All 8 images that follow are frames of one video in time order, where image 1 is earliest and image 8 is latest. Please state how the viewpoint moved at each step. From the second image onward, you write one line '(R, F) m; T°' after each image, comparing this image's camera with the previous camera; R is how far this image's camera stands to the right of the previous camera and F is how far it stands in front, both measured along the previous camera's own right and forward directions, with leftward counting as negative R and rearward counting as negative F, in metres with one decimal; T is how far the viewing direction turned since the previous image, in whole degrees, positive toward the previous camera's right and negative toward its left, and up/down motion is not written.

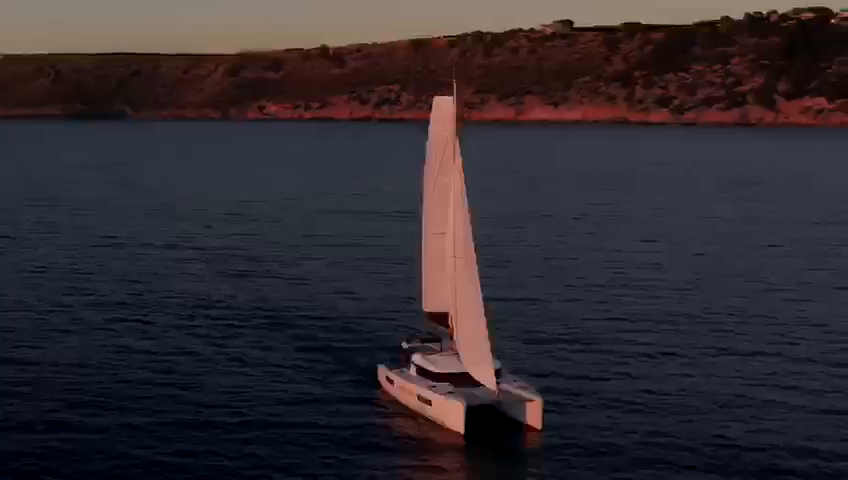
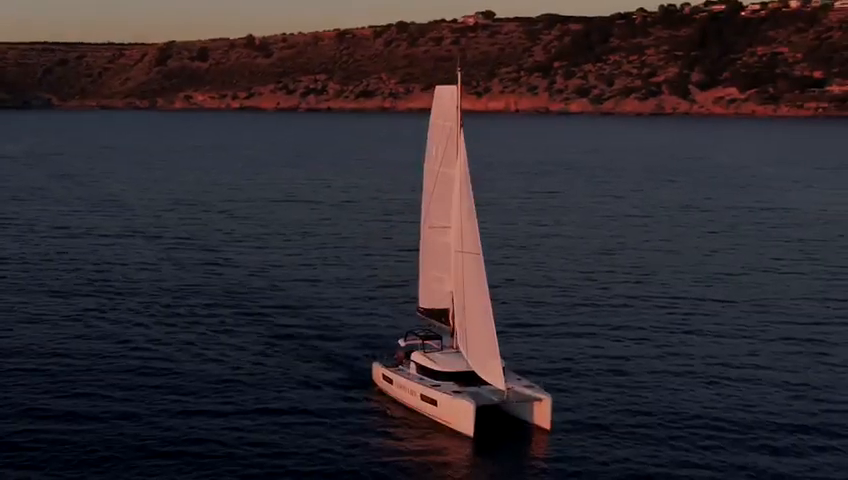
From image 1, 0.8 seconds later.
(-1.6, -0.5) m; +5°
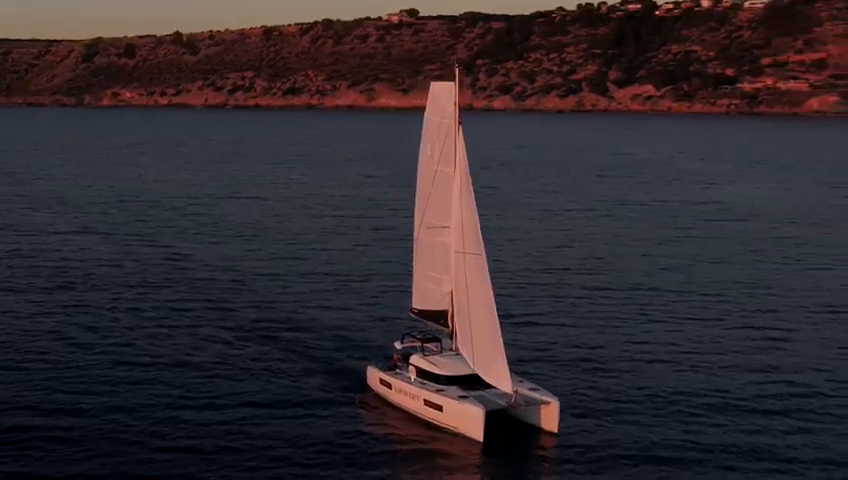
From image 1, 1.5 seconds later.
(-1.5, -0.7) m; +5°
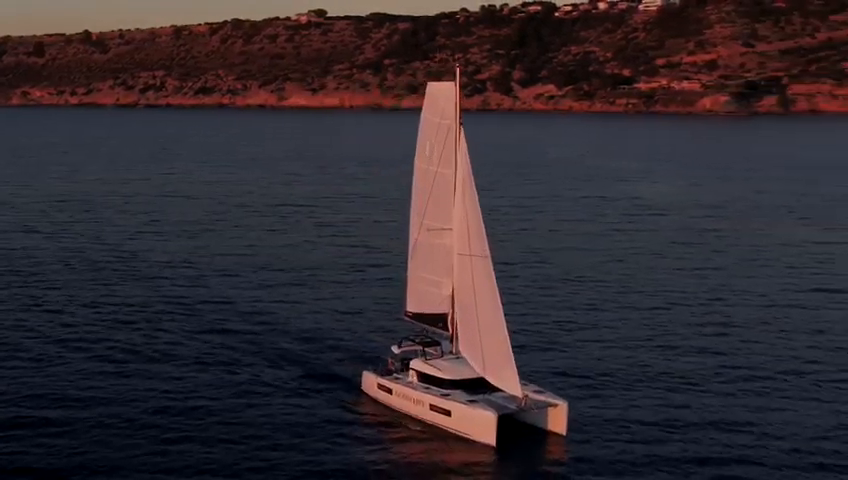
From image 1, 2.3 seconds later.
(-2.0, -0.8) m; +6°
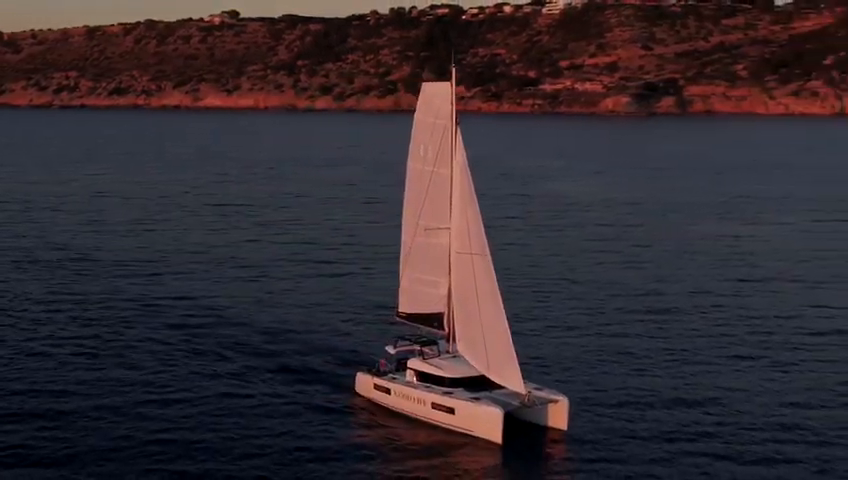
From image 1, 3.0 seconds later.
(-2.0, -1.0) m; +6°
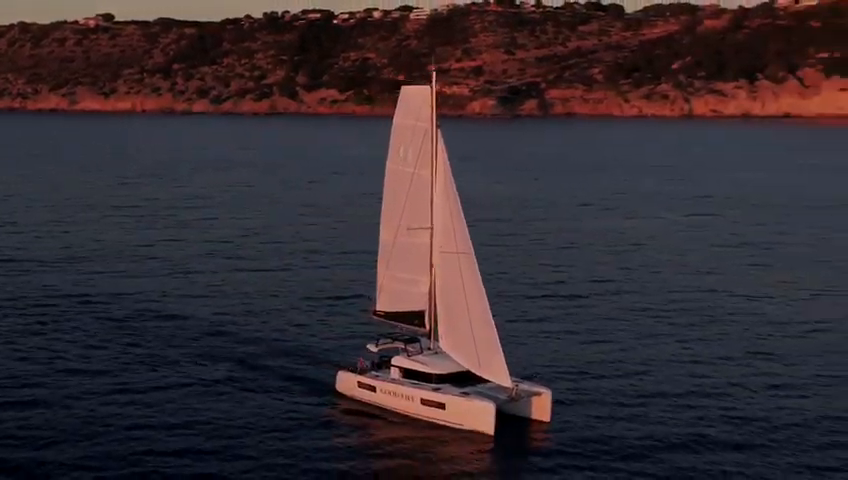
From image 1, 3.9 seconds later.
(-2.6, -1.7) m; +8°
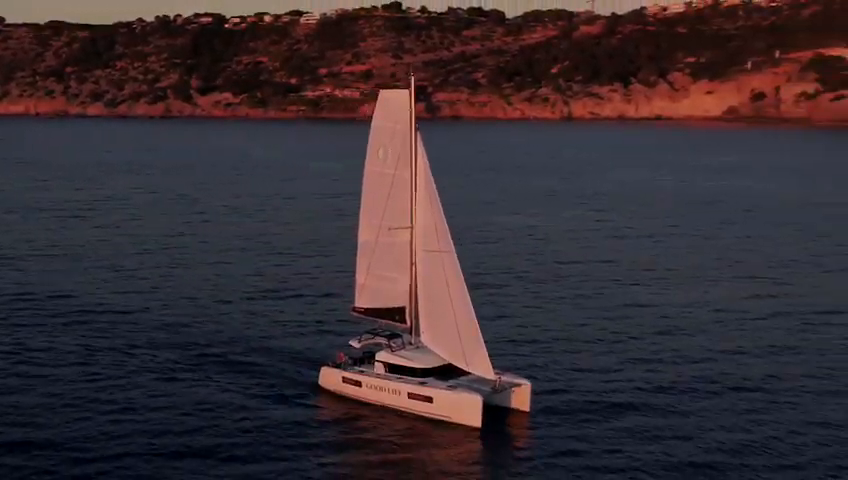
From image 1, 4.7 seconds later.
(-2.1, -1.8) m; +6°
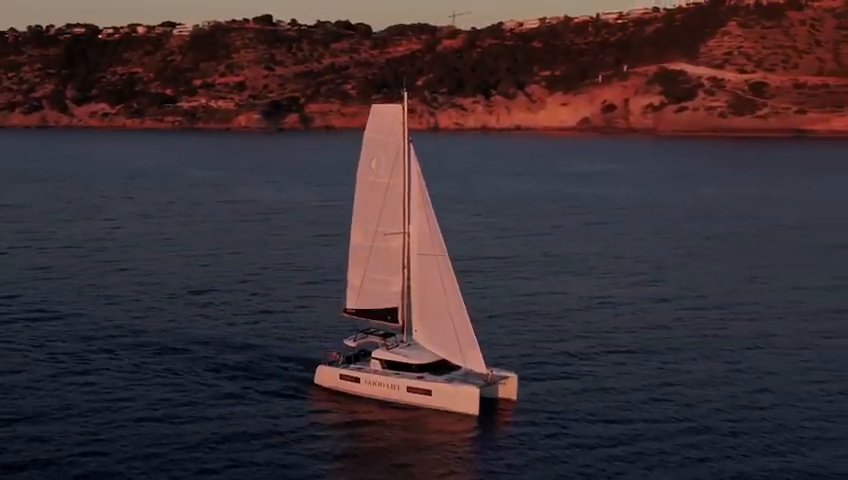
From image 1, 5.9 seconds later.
(-2.5, -2.4) m; +8°
